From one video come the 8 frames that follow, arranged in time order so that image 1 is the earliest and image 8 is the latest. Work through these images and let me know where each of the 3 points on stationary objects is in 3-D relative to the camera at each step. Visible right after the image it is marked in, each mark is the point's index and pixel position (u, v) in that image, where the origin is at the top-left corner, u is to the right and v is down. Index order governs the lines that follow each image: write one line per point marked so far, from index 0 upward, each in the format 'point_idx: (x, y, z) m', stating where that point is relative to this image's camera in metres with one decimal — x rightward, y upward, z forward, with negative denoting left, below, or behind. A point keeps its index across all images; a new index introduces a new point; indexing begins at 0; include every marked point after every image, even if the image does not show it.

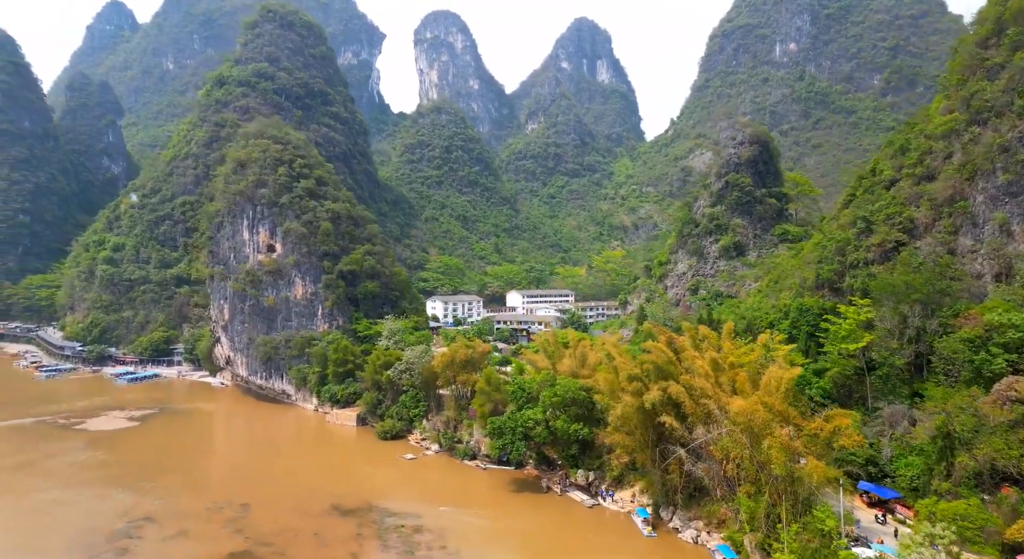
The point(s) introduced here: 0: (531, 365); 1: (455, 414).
0: (+0.4, -2.4, +16.5) m
1: (-1.9, -4.4, +19.3) m
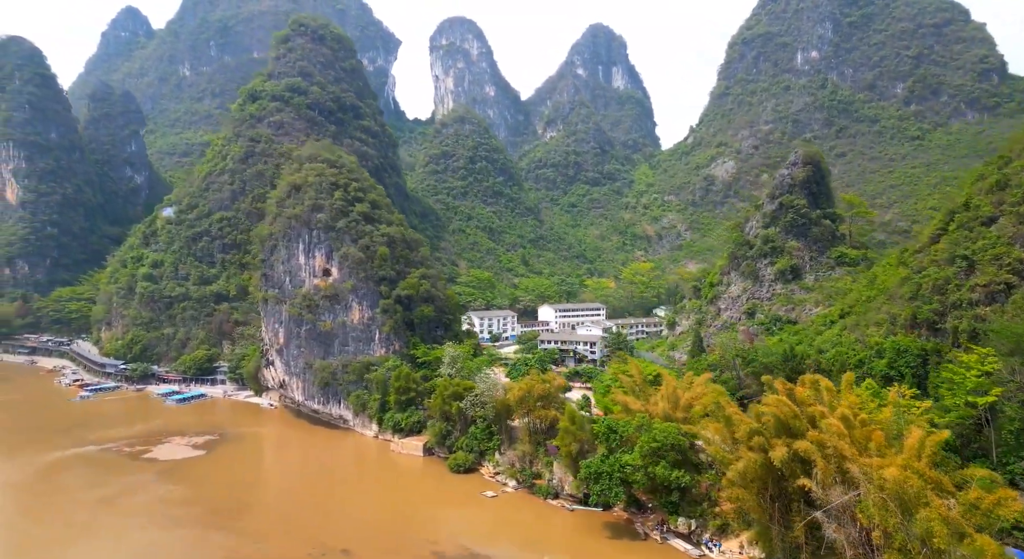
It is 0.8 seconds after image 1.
0: (+2.9, -3.5, +16.2) m
1: (+0.6, -5.5, +19.0) m
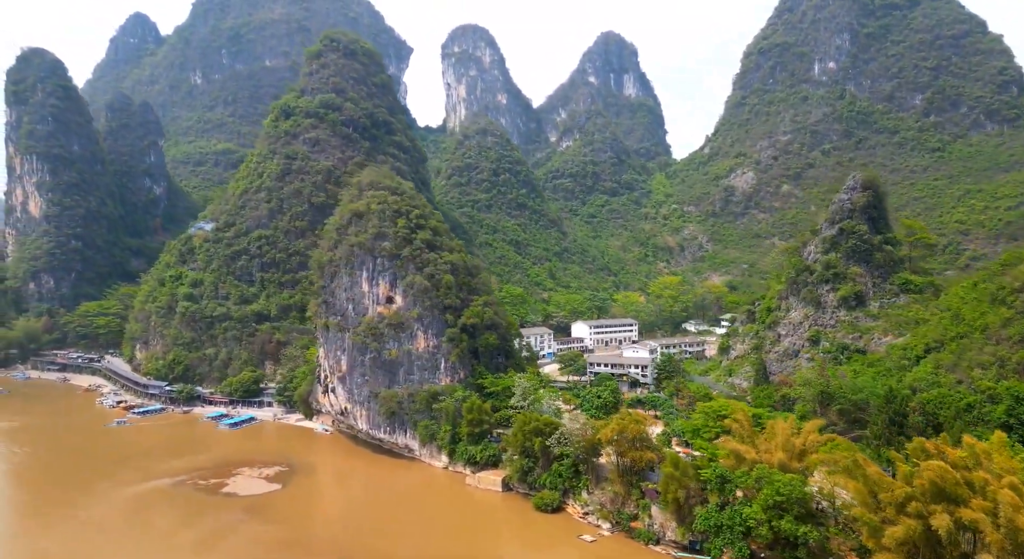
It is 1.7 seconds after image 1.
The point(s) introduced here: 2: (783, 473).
0: (+5.9, -4.7, +16.0) m
1: (+3.6, -6.8, +18.8) m
2: (+6.8, -4.9, +14.6) m
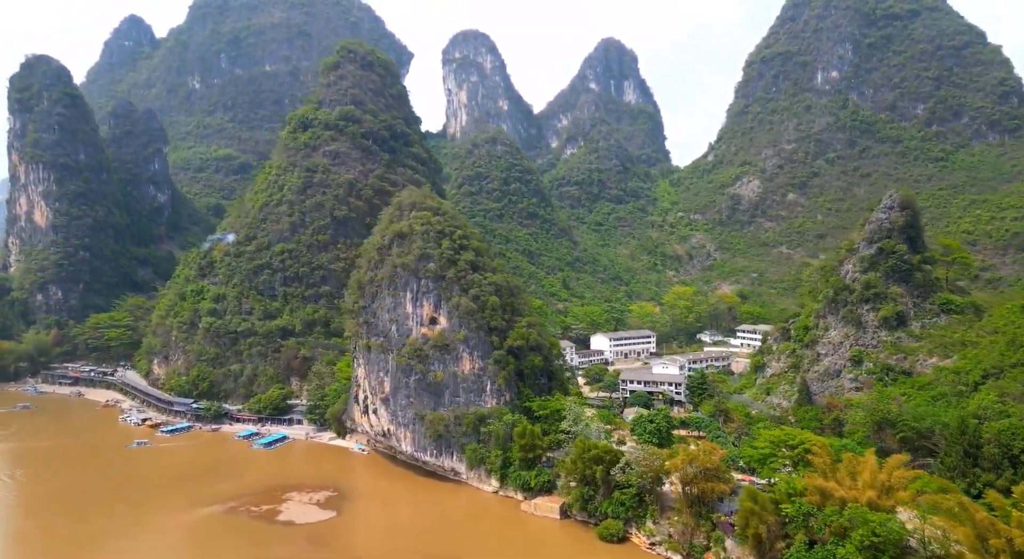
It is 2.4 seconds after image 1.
0: (+8.2, -5.6, +16.0) m
1: (+5.8, -7.7, +18.7) m
2: (+9.0, -5.8, +14.6) m
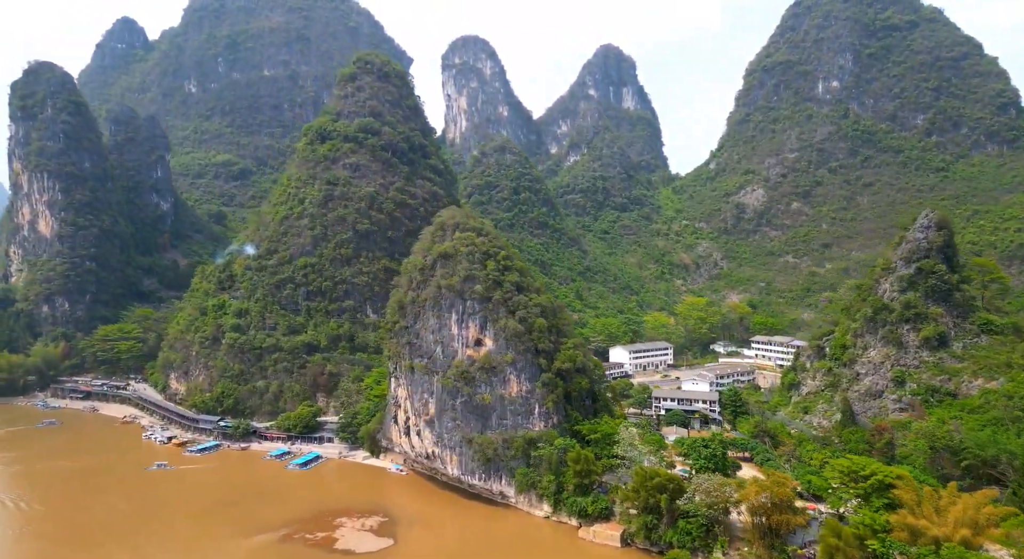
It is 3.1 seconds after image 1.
0: (+10.5, -6.6, +16.0) m
1: (+8.1, -8.7, +18.7) m
2: (+11.4, -6.8, +14.6) m
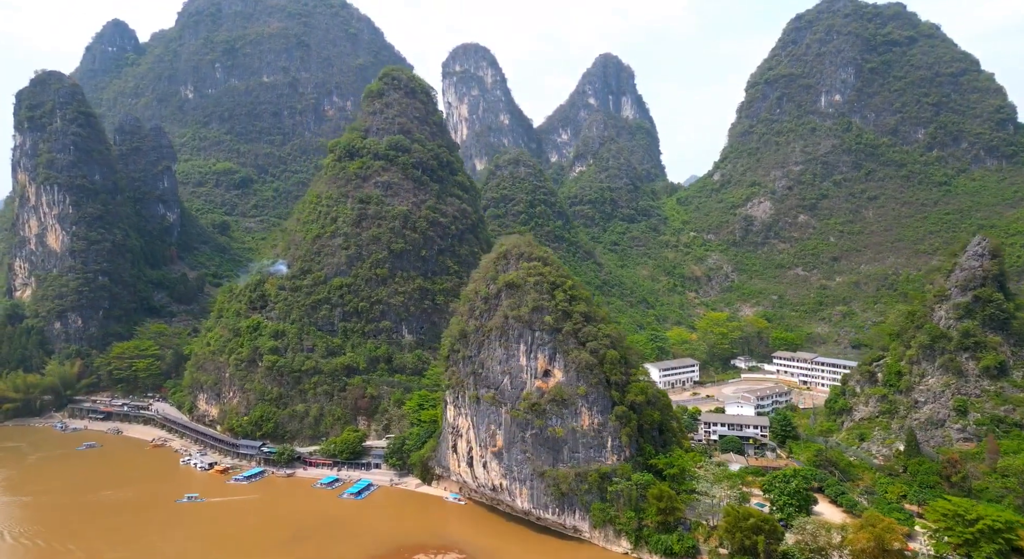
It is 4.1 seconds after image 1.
0: (+14.0, -8.0, +16.1) m
1: (+11.5, -10.1, +18.7) m
2: (+15.0, -8.1, +14.7) m
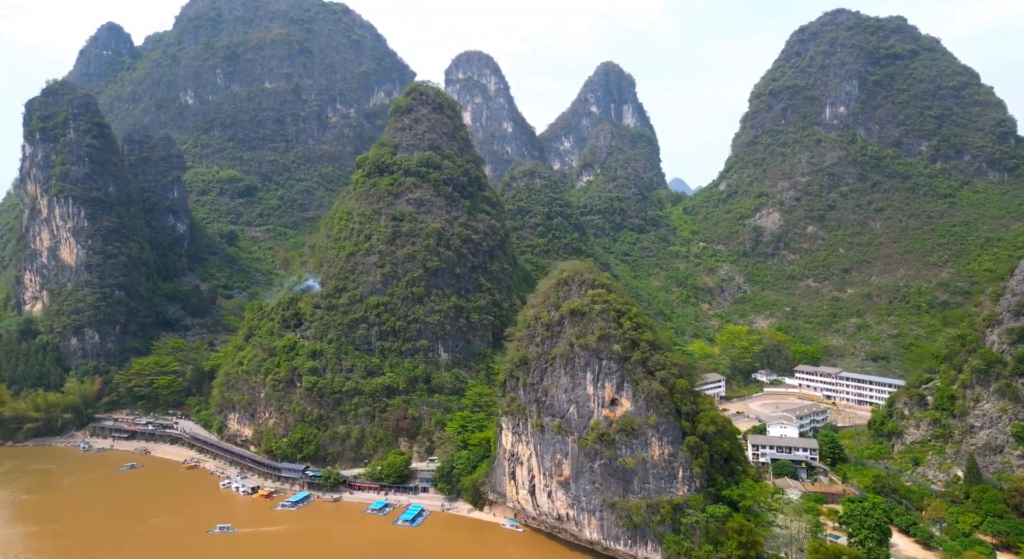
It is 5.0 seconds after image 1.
0: (+17.4, -9.2, +16.2) m
1: (+14.8, -11.3, +18.7) m
2: (+18.3, -9.4, +14.9) m
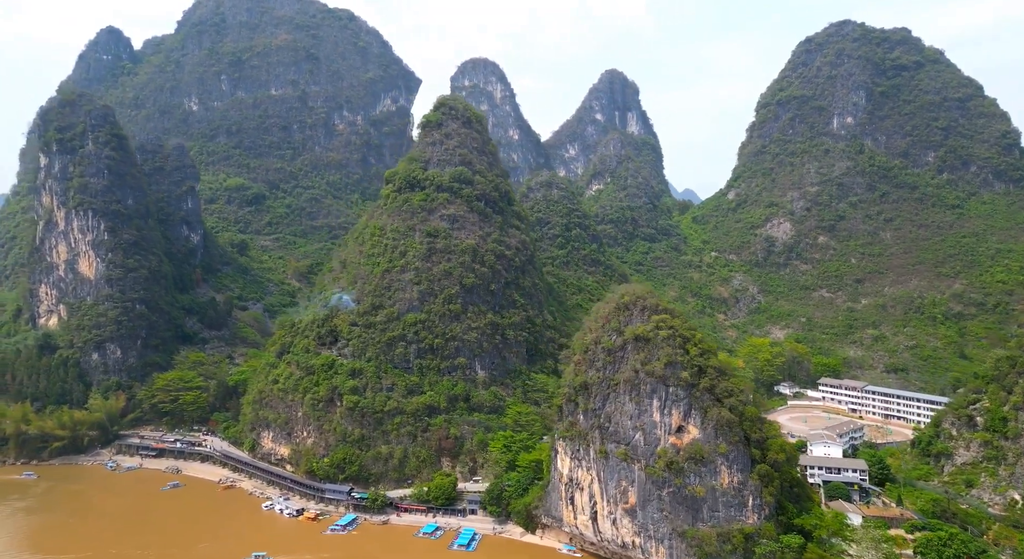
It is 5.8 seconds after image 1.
0: (+20.6, -10.4, +16.4) m
1: (+18.0, -12.5, +18.8) m
2: (+21.6, -10.6, +15.1) m
